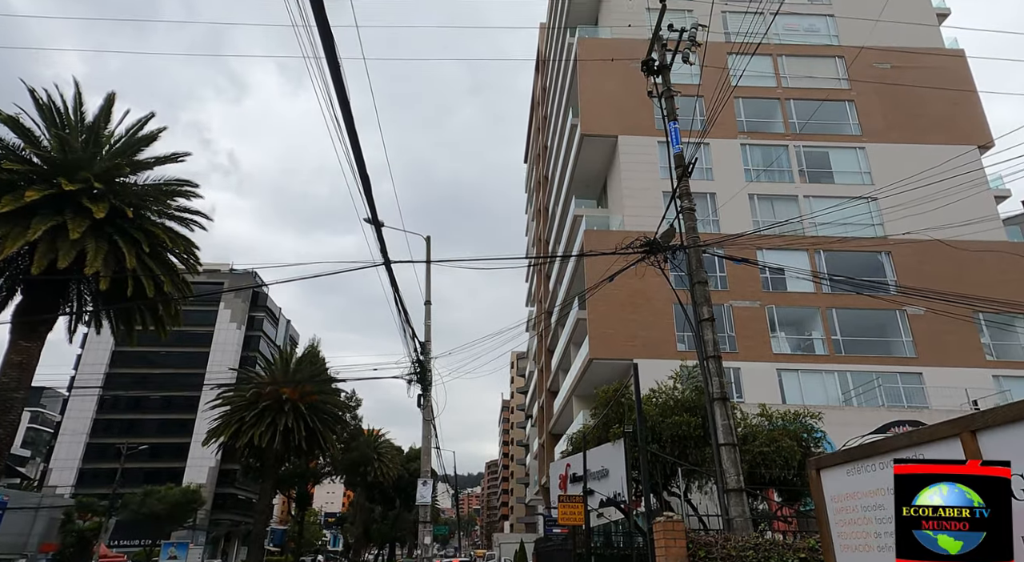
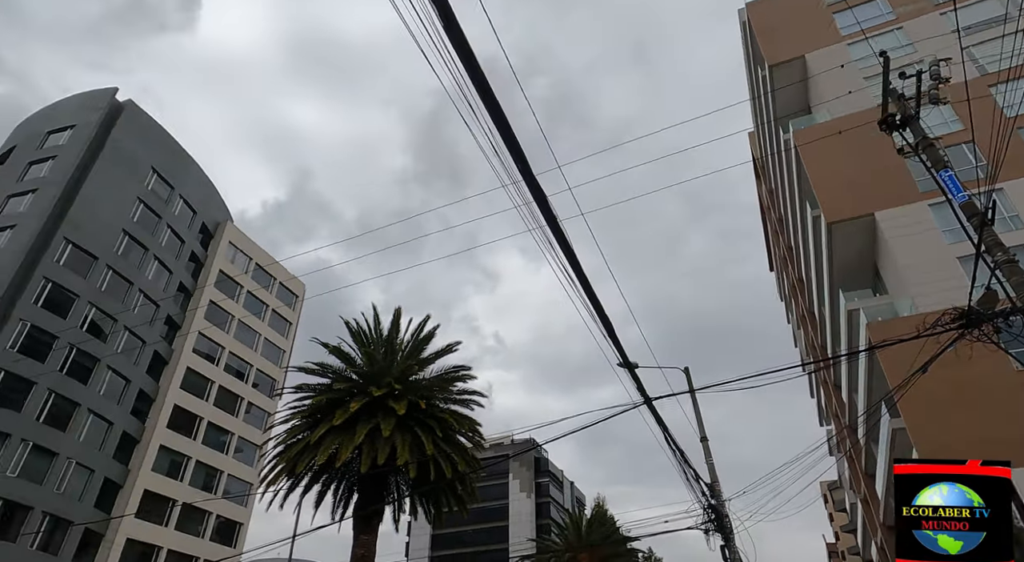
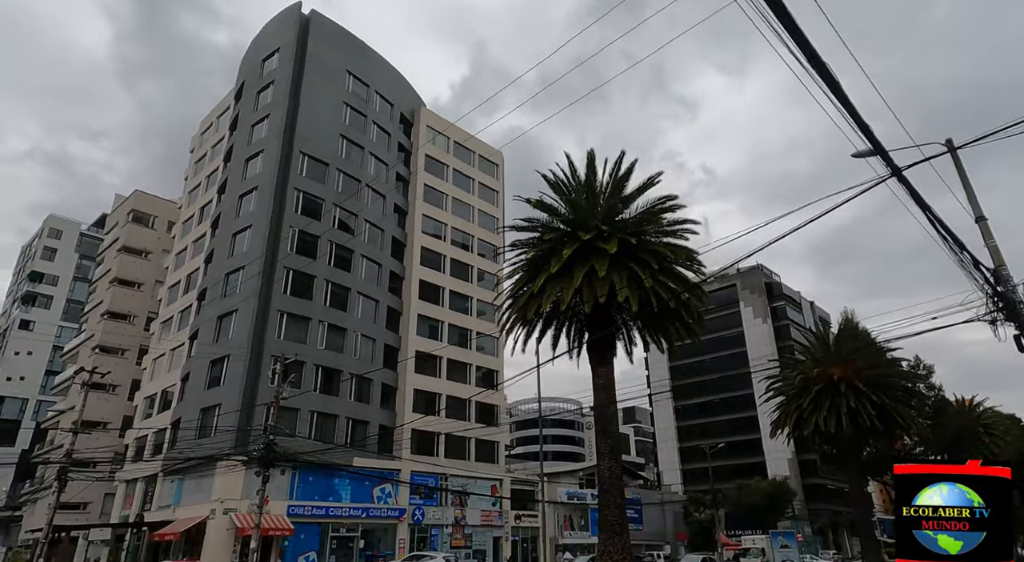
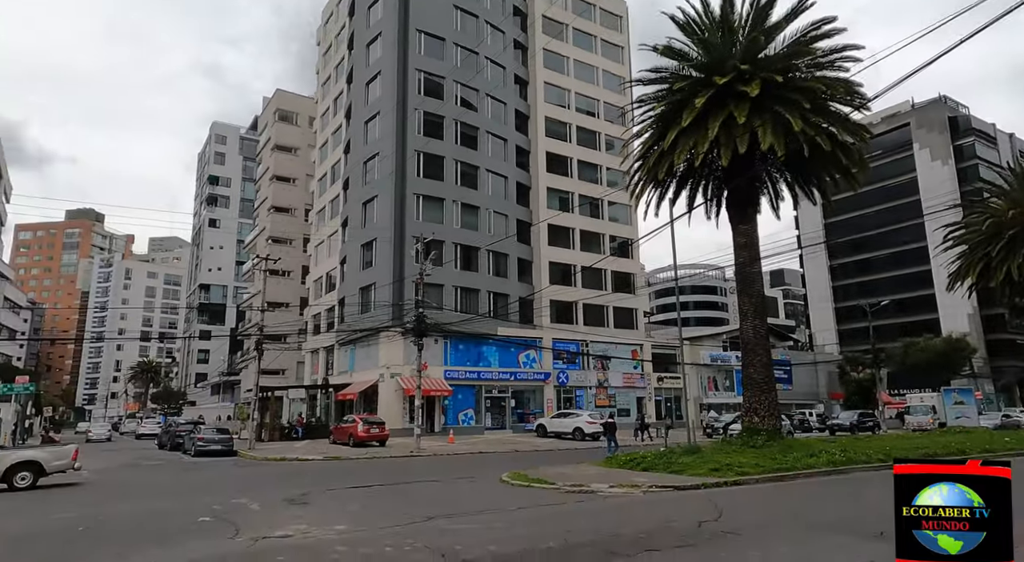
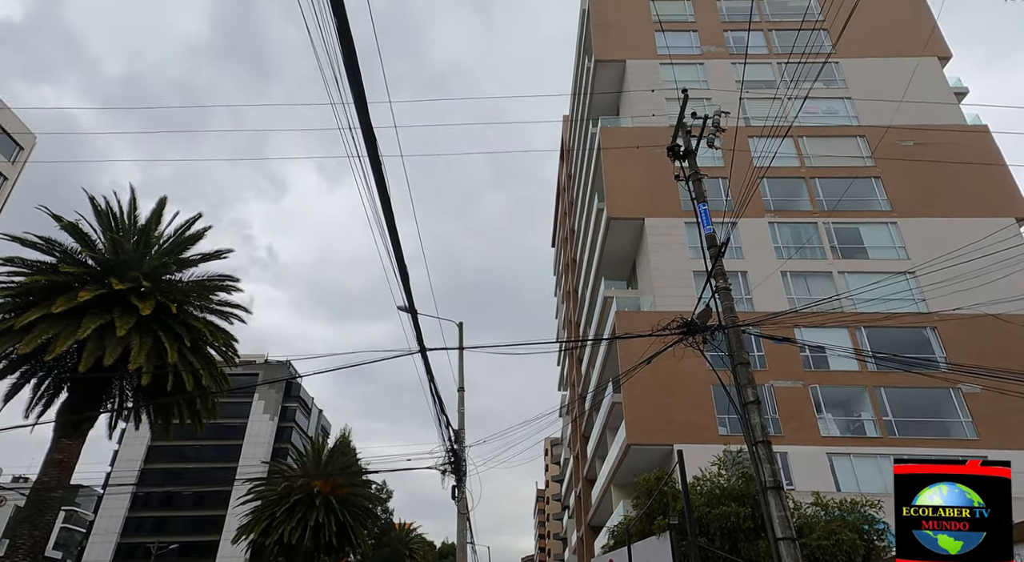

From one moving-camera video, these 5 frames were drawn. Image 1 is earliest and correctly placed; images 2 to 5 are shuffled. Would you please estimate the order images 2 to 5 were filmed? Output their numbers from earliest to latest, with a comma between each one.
5, 2, 3, 4
